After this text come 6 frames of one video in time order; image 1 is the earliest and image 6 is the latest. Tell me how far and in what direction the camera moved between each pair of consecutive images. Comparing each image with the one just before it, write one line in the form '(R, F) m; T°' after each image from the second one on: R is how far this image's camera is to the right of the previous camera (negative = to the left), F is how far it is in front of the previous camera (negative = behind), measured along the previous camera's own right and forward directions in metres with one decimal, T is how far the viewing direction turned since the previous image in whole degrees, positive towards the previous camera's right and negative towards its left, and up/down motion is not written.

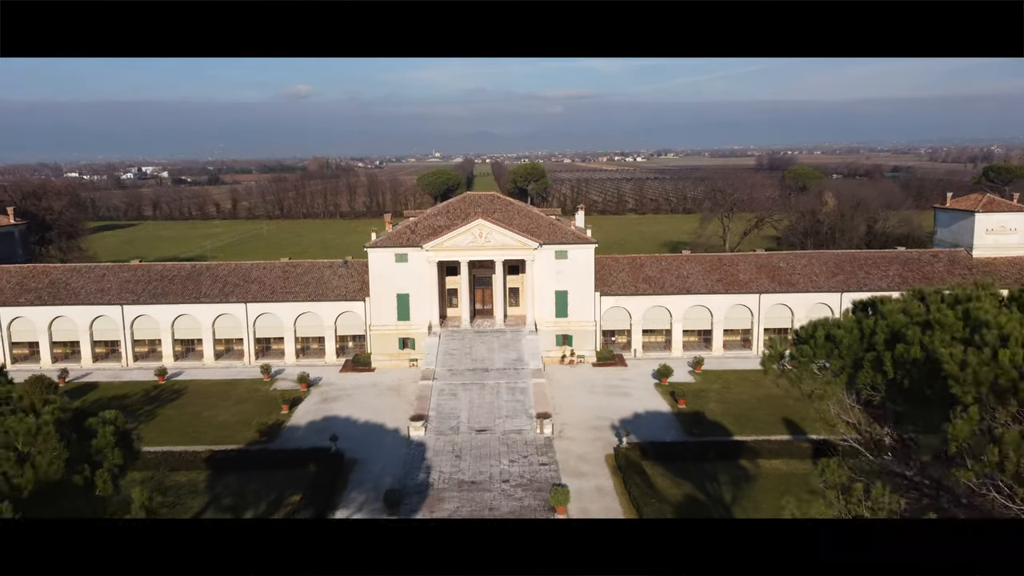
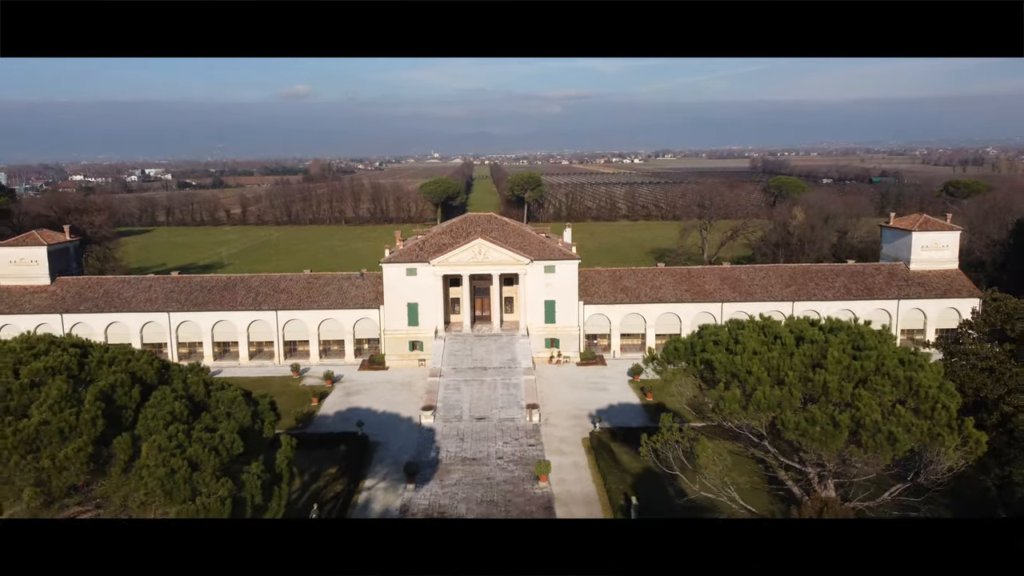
(+0.1, -3.0) m; 0°
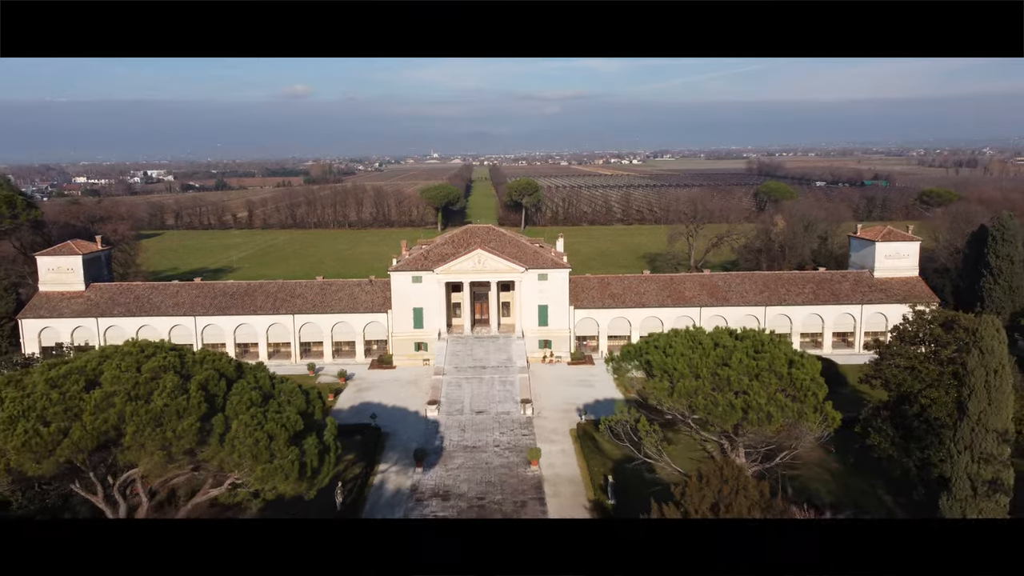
(+0.1, -2.2) m; 0°
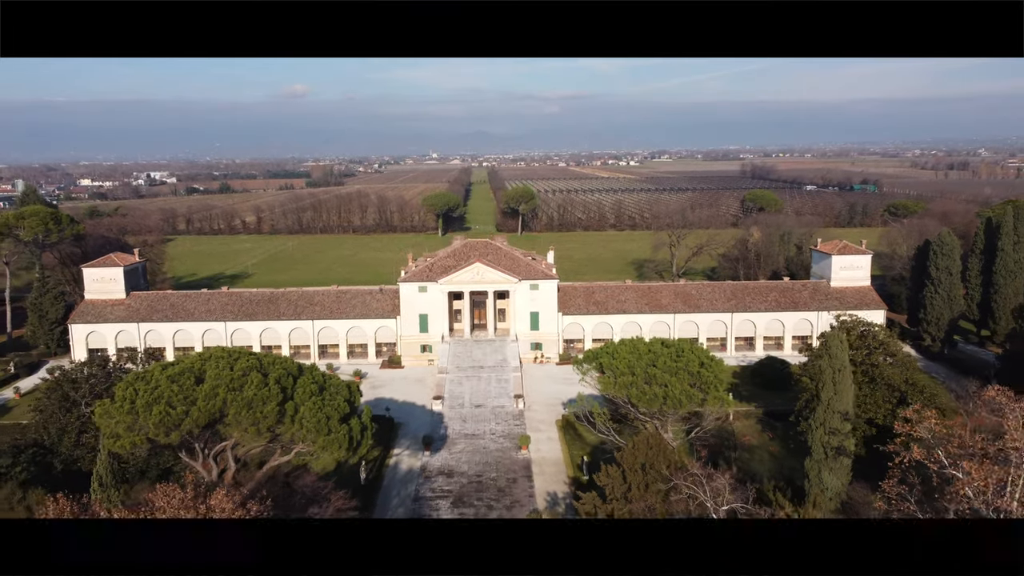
(+0.2, -3.1) m; 0°
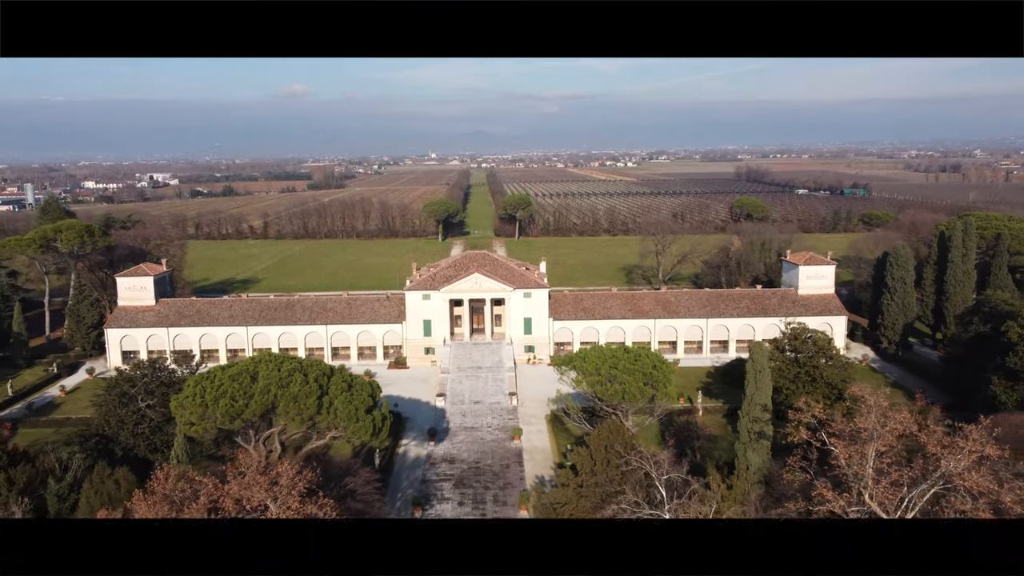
(+0.2, -2.8) m; 0°
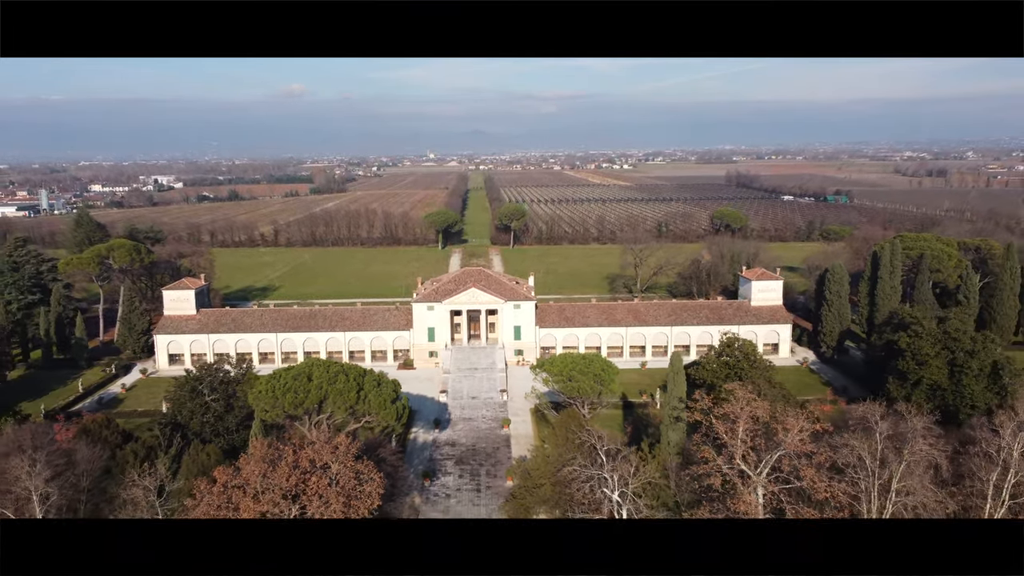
(+0.3, -5.1) m; 0°
